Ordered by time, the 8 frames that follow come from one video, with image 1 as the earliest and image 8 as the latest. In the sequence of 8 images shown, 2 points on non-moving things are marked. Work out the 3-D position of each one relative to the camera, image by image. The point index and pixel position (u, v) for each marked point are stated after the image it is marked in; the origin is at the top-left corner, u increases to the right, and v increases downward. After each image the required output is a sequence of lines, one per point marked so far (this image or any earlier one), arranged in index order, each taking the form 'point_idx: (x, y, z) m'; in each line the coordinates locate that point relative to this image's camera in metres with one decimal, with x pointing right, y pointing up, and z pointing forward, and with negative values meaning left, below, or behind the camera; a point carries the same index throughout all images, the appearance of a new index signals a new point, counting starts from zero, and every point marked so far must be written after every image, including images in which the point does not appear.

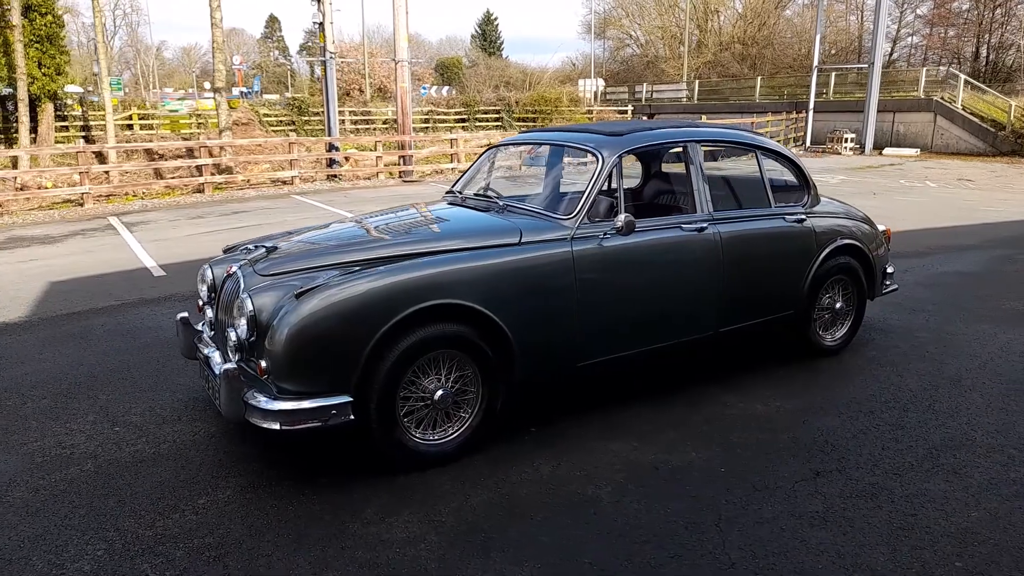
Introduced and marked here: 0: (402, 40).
0: (-2.6, +5.9, +17.6) m
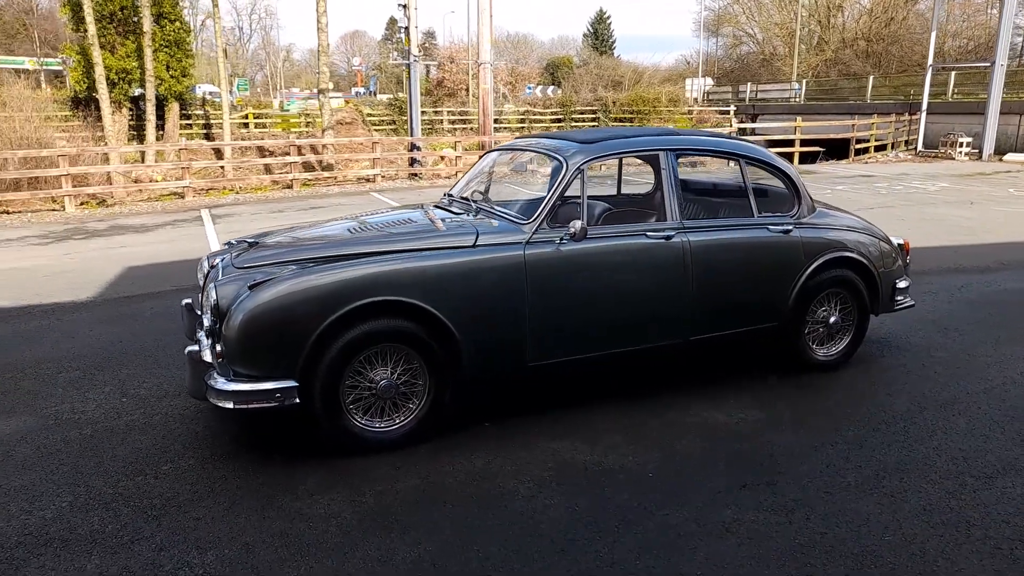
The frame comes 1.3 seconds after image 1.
0: (-0.6, +5.9, +18.0) m
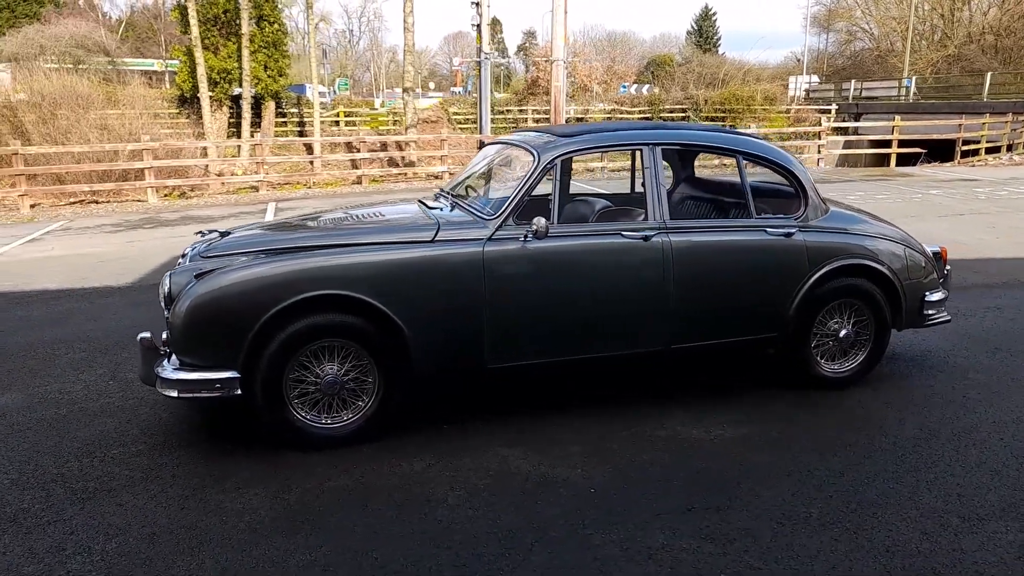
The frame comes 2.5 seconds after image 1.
0: (+1.1, +5.9, +17.8) m
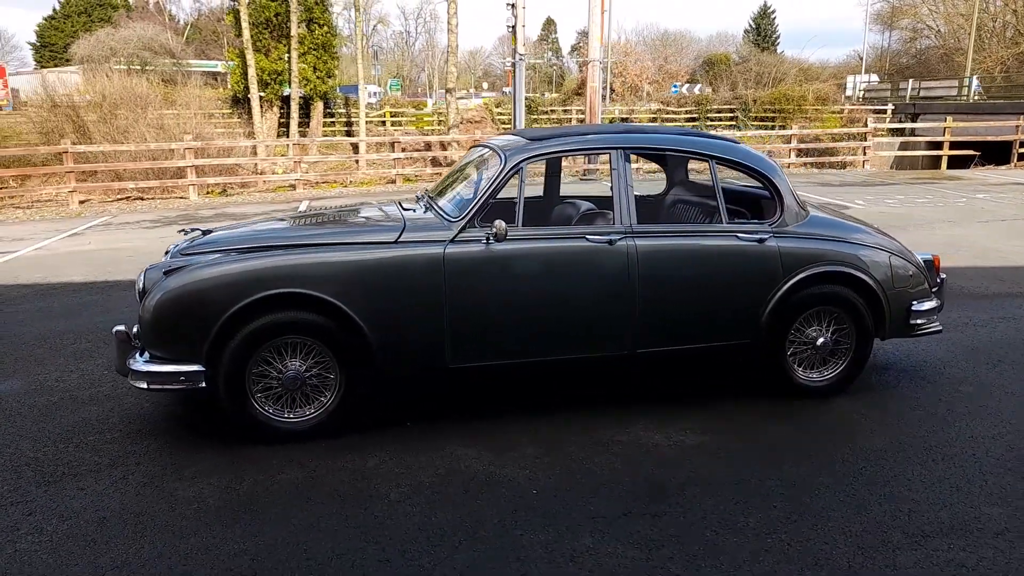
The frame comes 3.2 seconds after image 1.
0: (+2.0, +5.9, +17.8) m
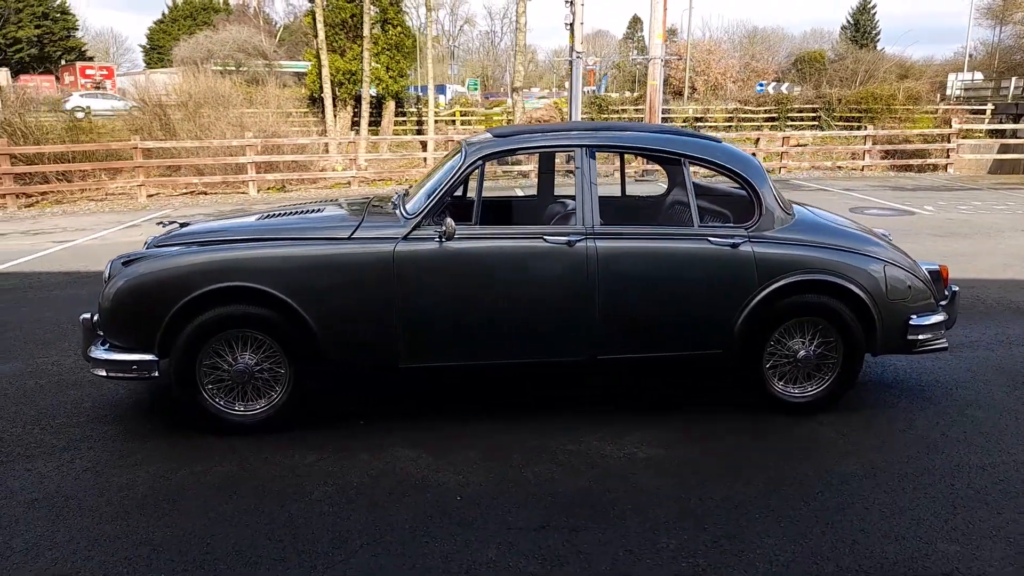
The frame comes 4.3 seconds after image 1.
0: (+3.4, +5.8, +17.3) m
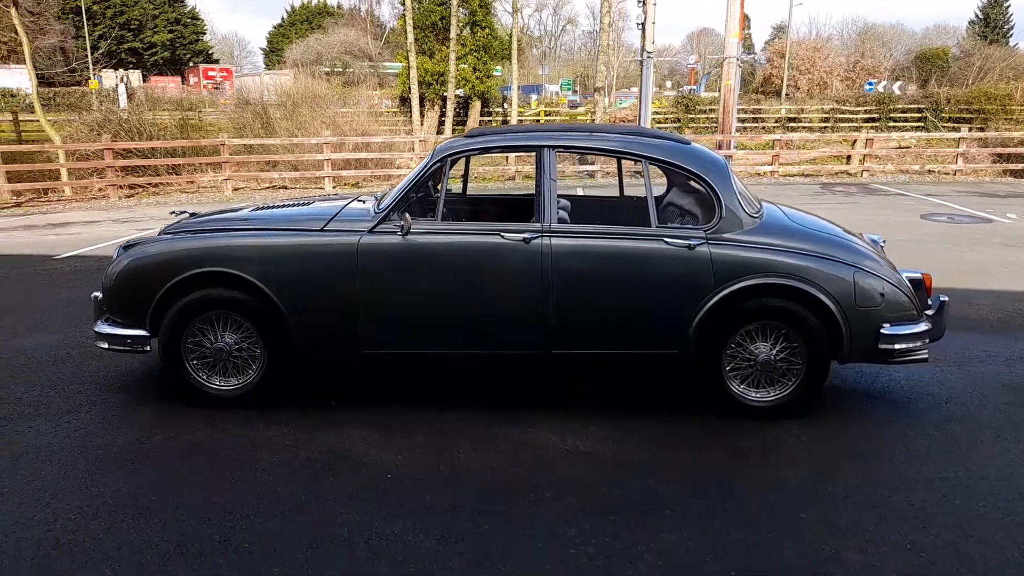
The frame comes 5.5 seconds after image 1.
0: (+5.1, +5.7, +16.9) m
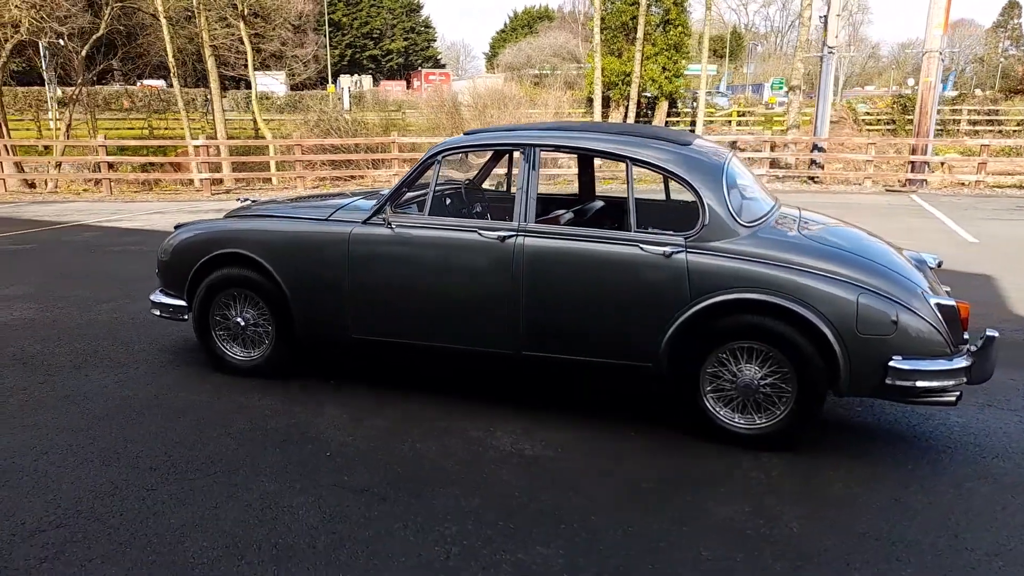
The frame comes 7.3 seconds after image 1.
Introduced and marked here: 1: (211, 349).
0: (+8.6, +5.2, +15.0) m
1: (-2.0, -0.4, +5.1) m
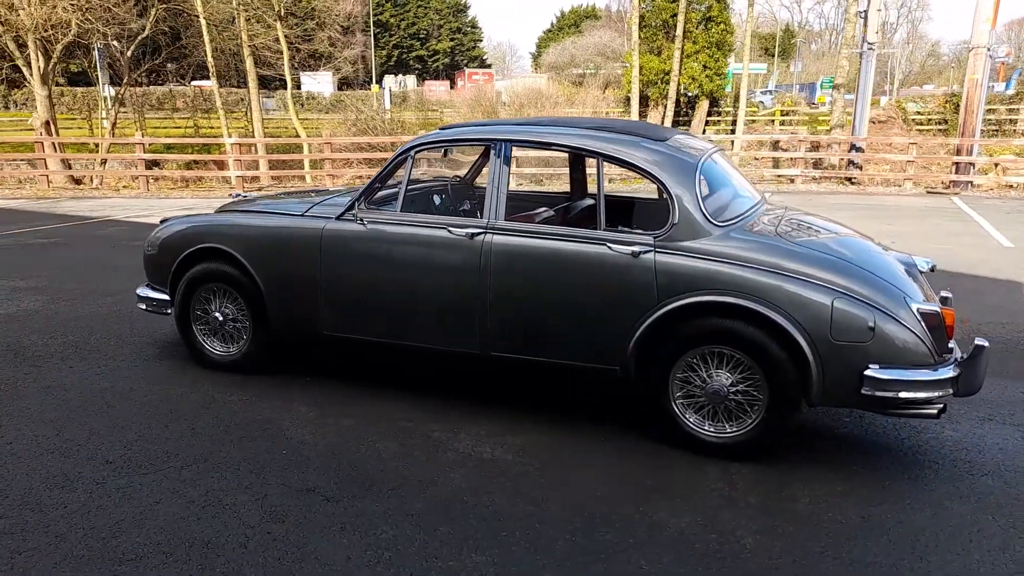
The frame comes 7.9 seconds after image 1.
0: (+9.1, +5.1, +14.3) m
1: (-2.2, -0.4, +5.1) m
